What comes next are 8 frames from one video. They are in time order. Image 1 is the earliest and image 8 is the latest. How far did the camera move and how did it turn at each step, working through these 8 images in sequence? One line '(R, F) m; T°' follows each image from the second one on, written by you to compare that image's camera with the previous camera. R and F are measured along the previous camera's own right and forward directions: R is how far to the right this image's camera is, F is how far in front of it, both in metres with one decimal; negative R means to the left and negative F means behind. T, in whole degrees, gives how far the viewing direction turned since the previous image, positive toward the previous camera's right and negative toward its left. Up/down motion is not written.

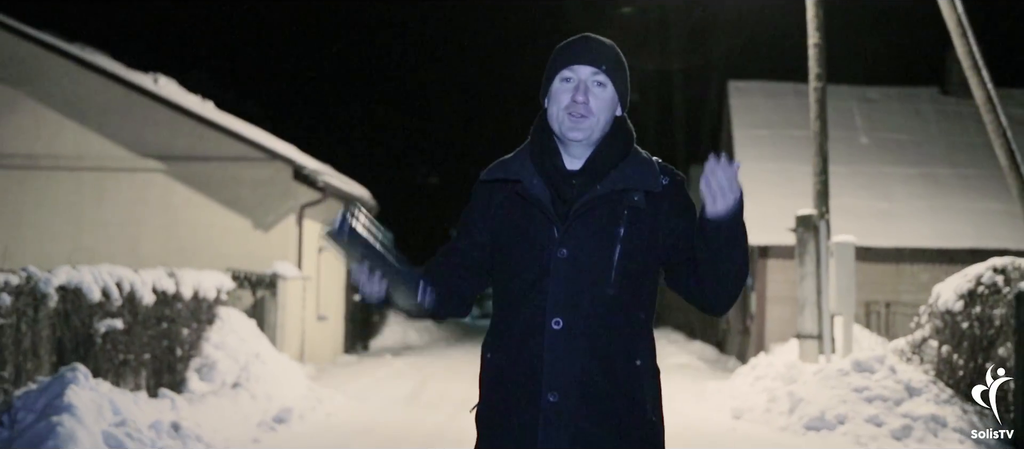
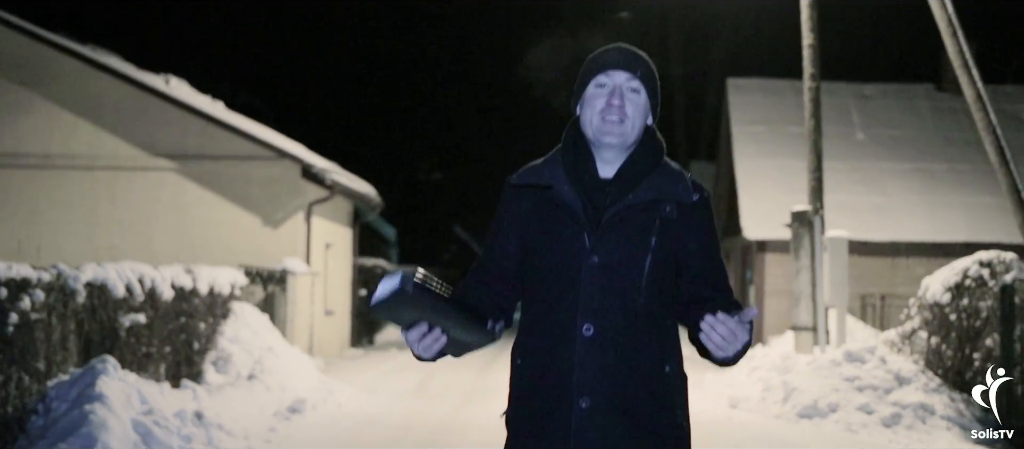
(0.0, -0.4) m; 0°
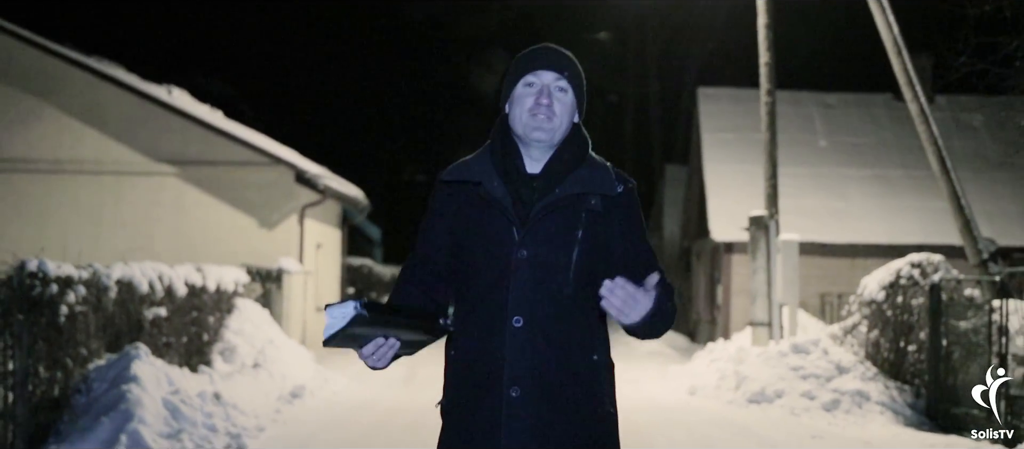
(0.0, -1.1) m; +1°
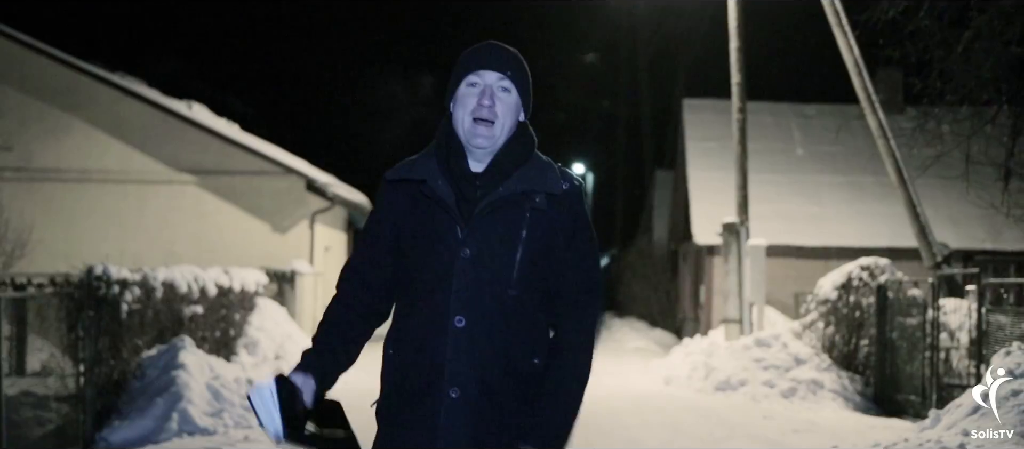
(+0.1, -1.3) m; 0°
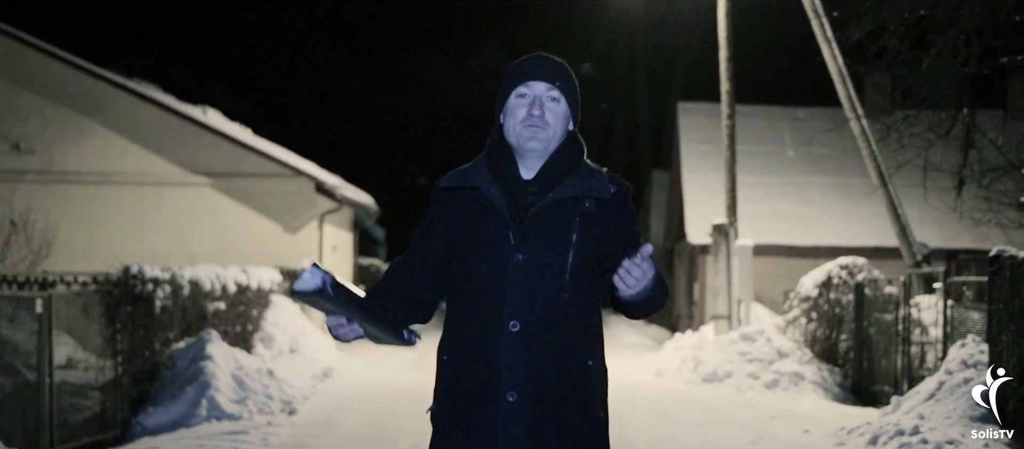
(0.0, -0.8) m; 0°
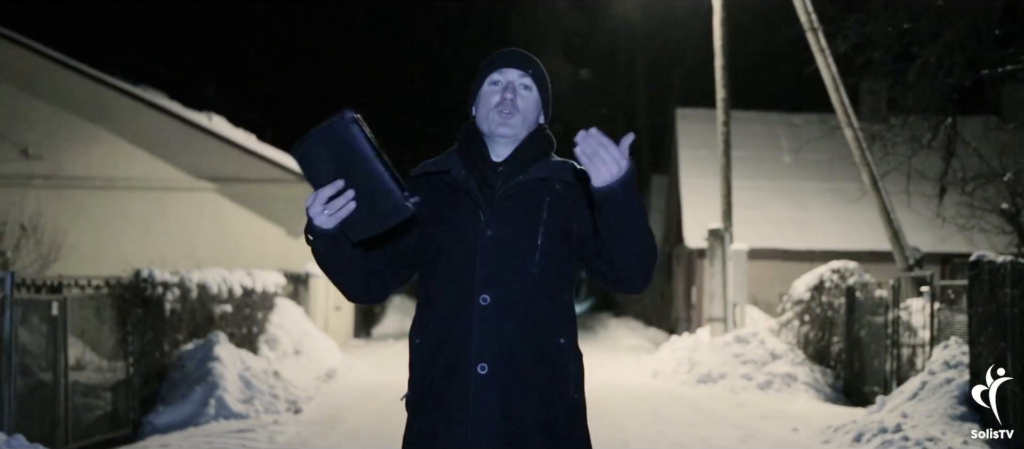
(0.0, -0.3) m; 0°
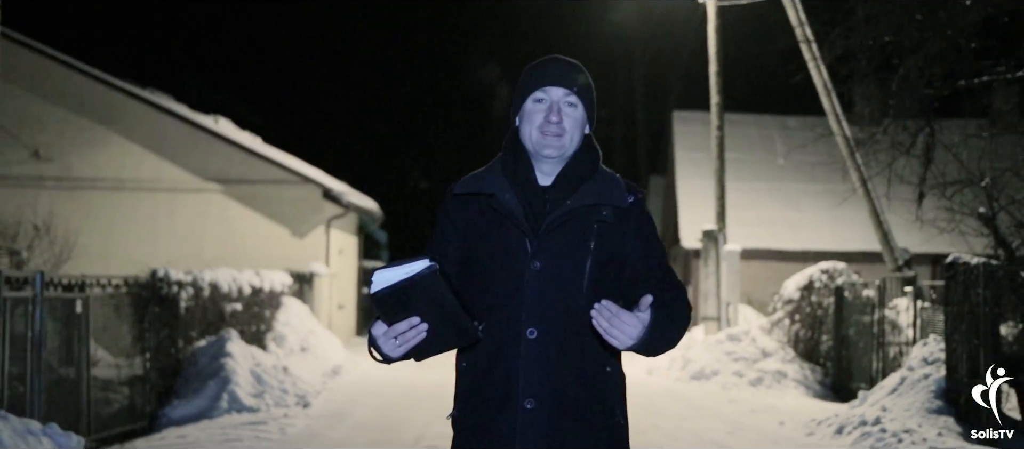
(0.0, -0.4) m; 0°
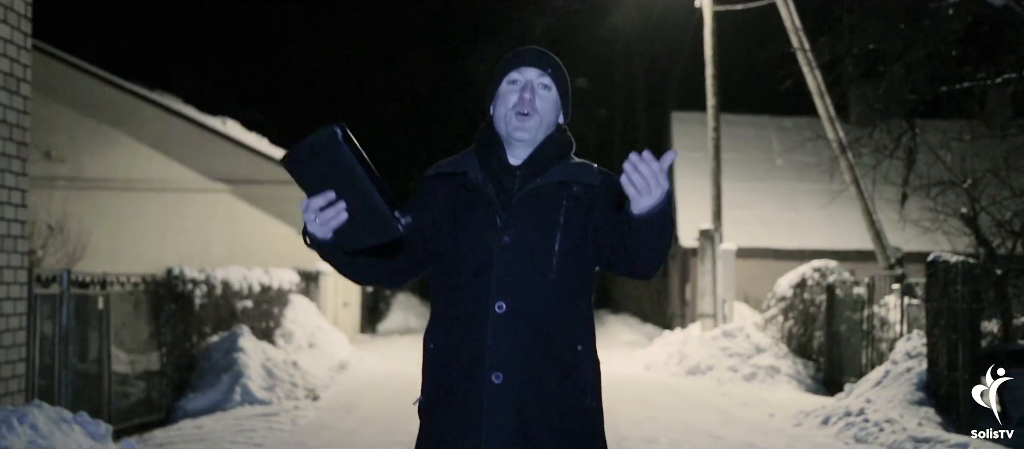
(0.0, -0.4) m; 0°
